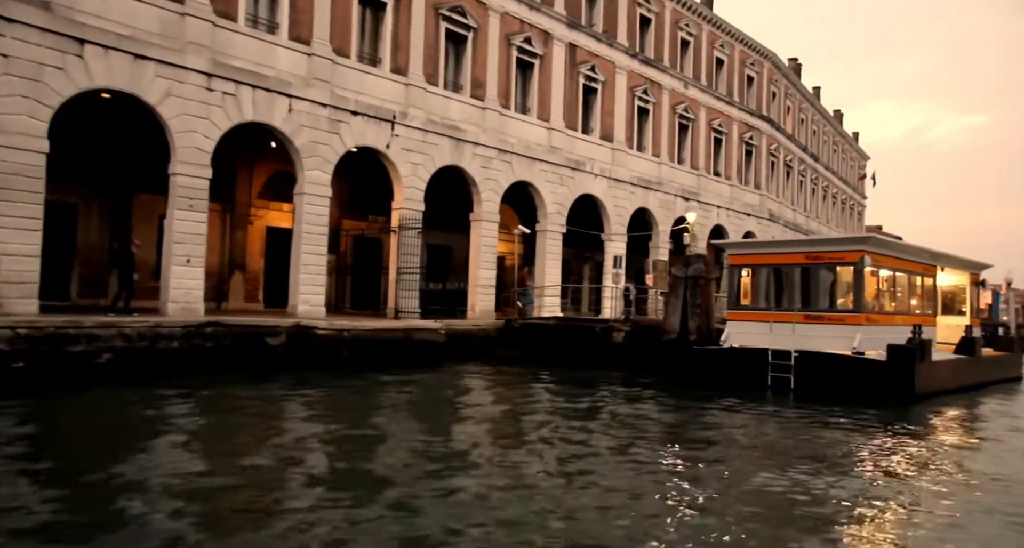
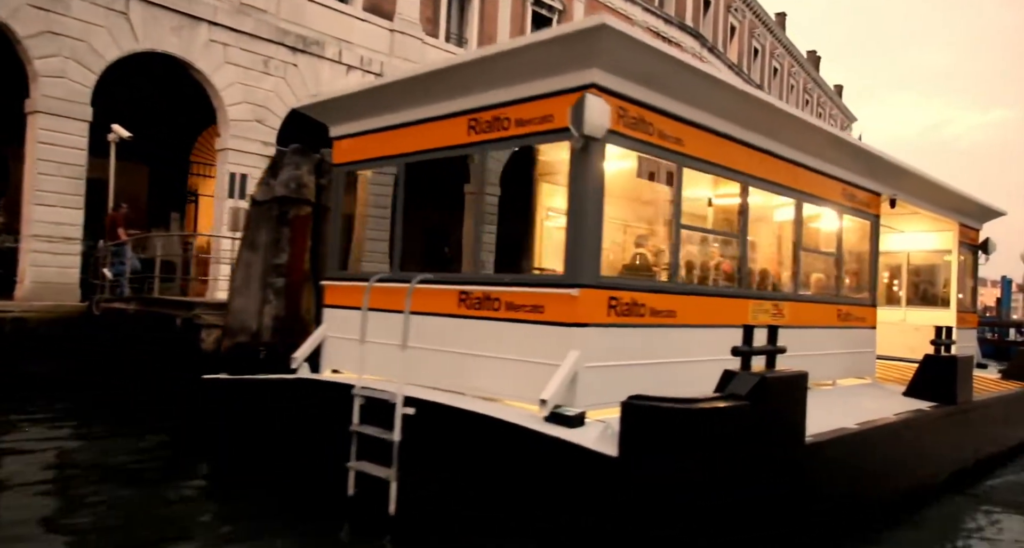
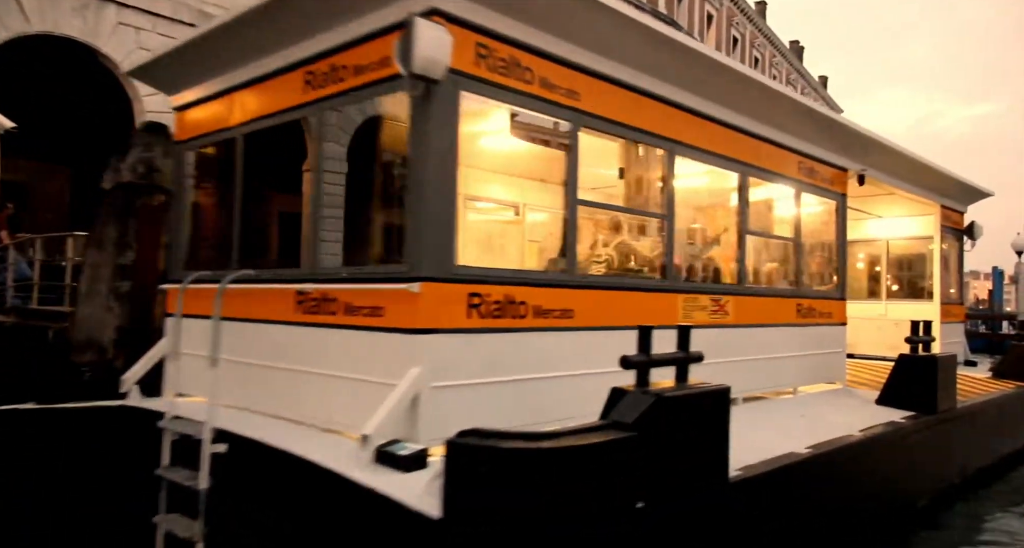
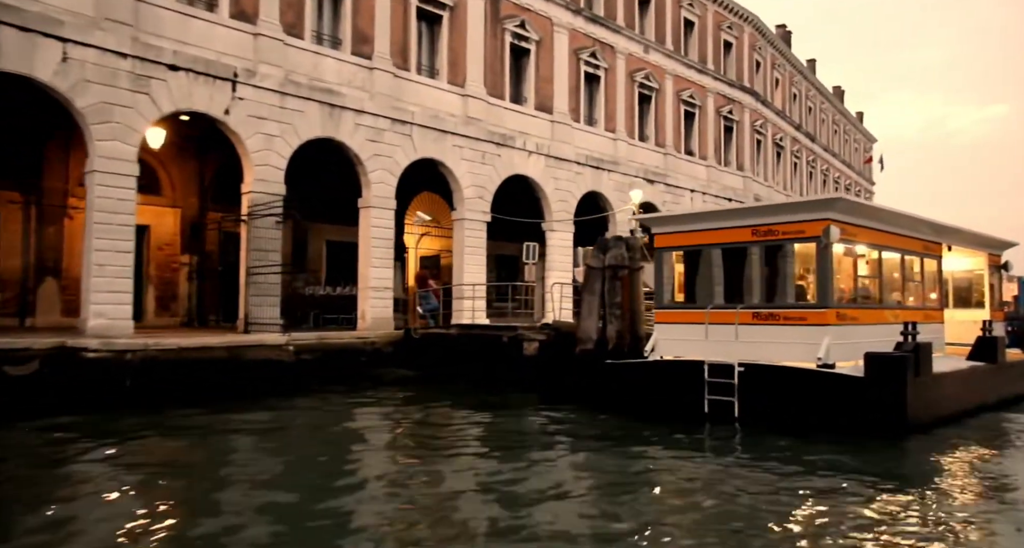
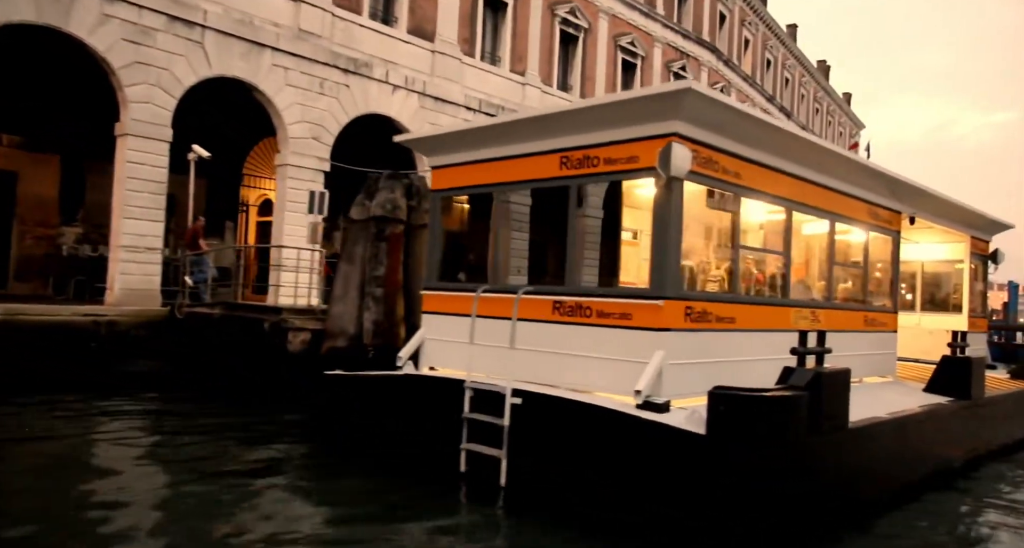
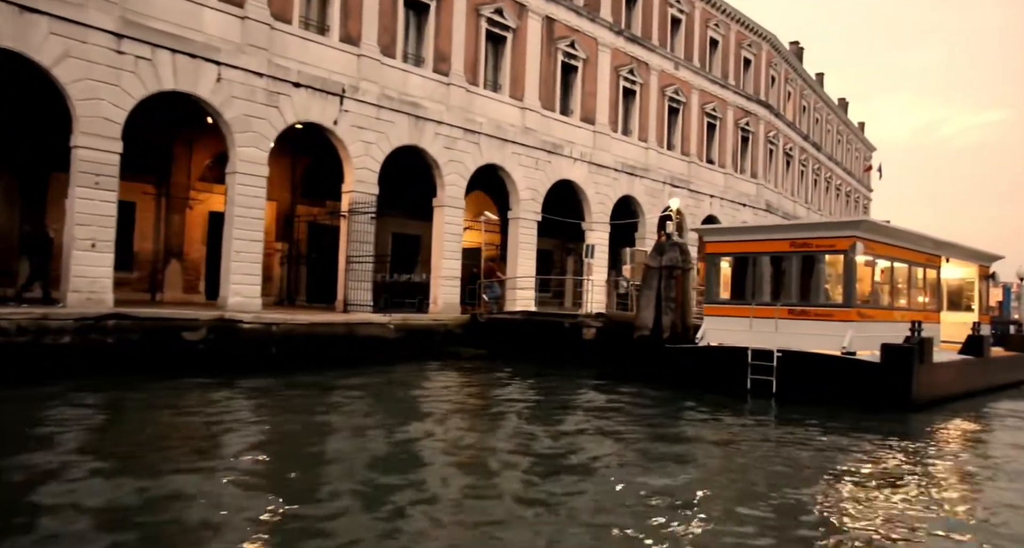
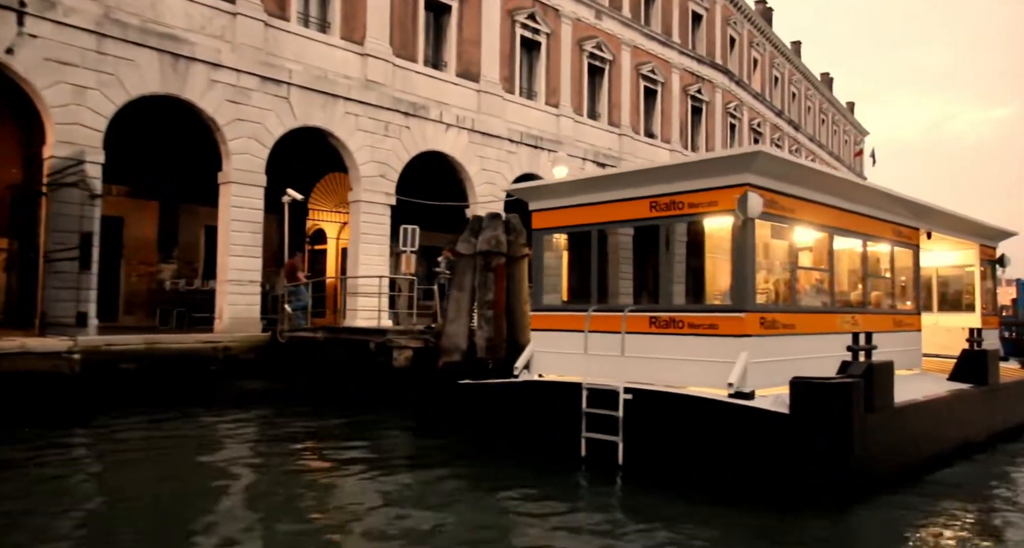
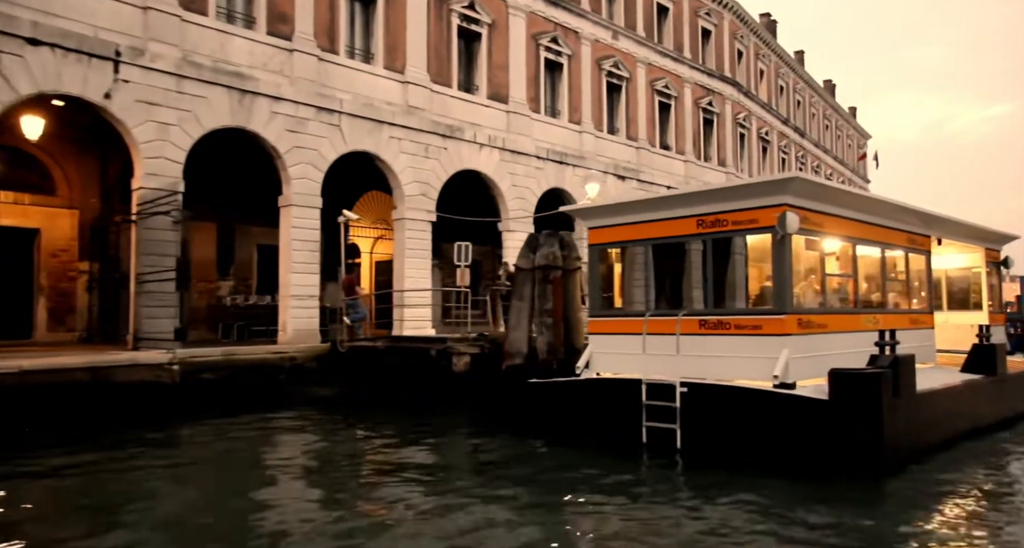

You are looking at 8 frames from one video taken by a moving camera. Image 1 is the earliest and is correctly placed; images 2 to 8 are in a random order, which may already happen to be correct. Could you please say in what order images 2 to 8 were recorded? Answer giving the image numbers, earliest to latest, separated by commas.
6, 4, 8, 7, 5, 2, 3
